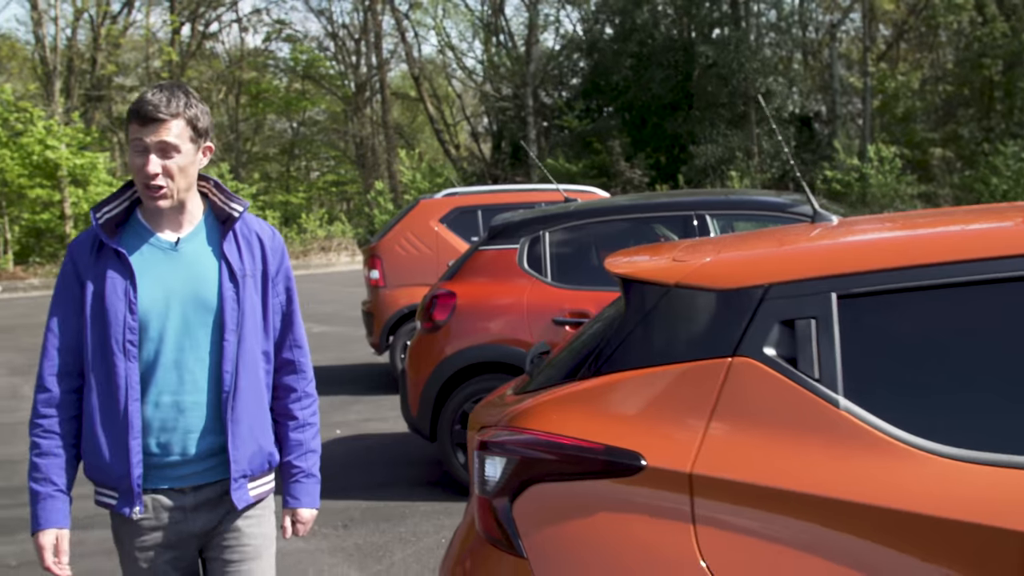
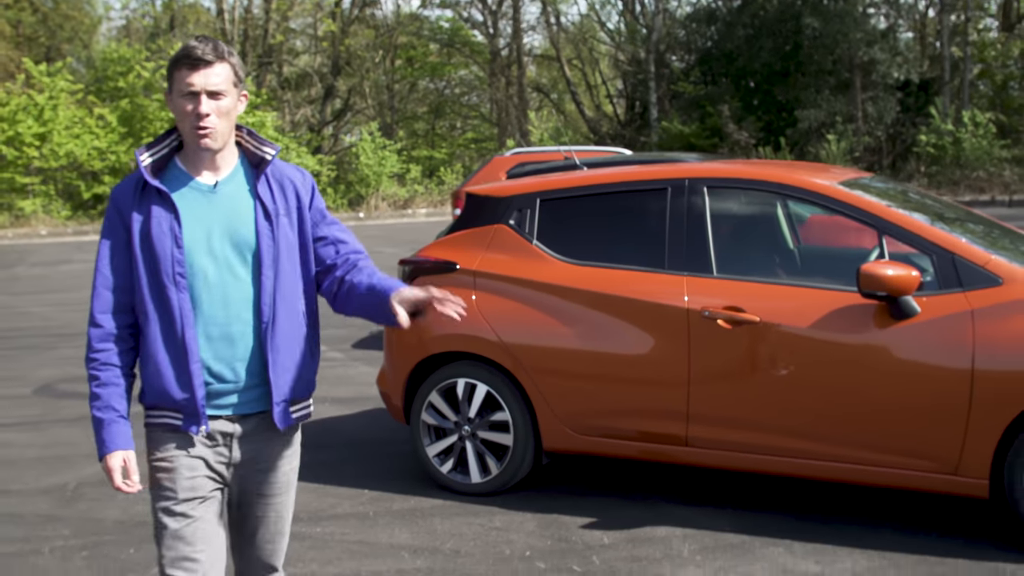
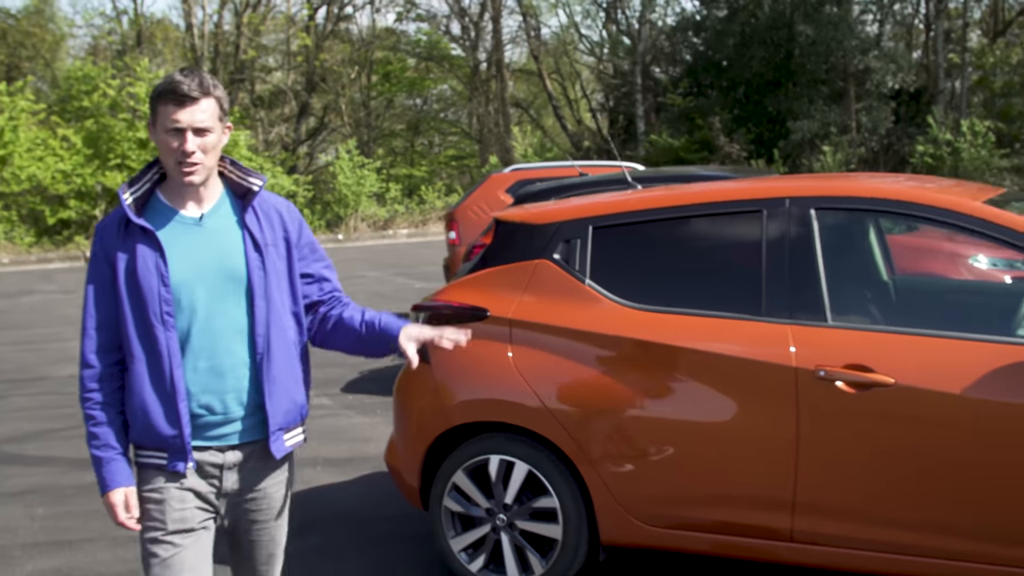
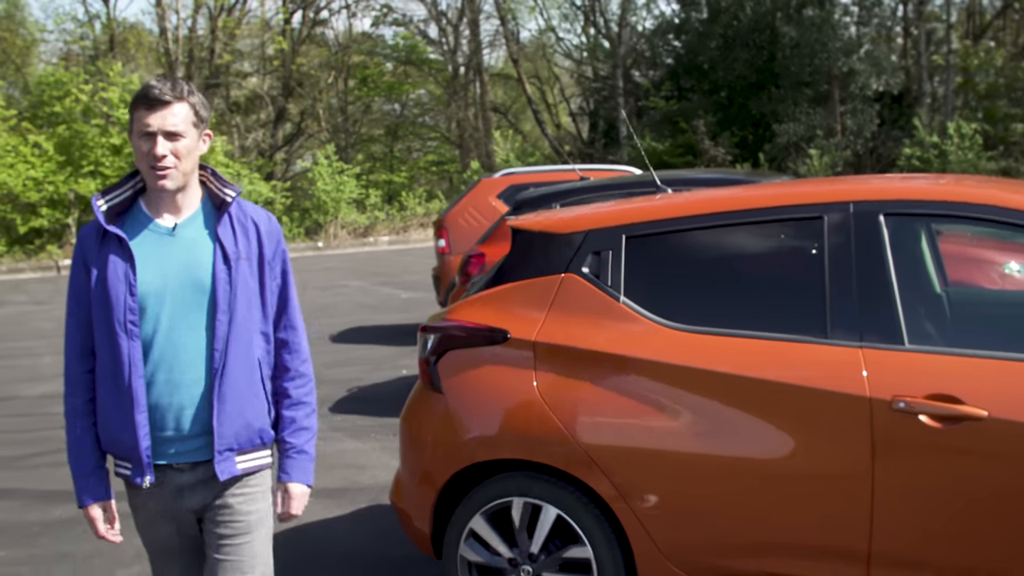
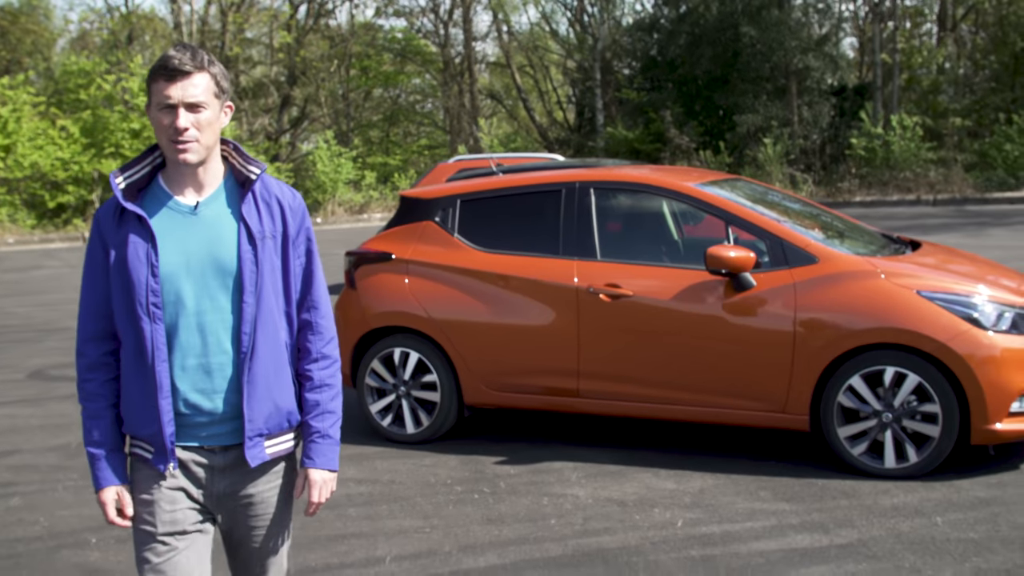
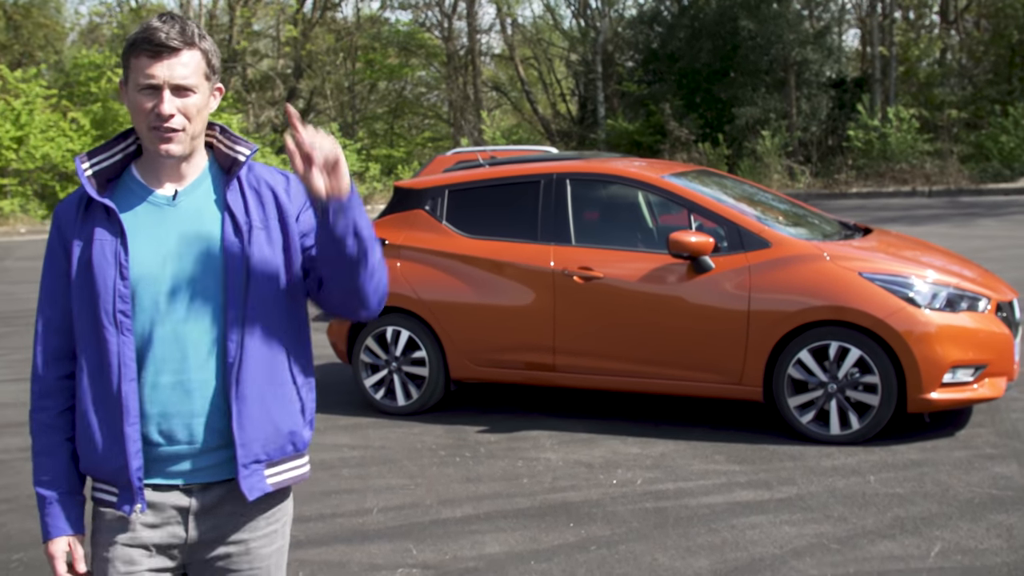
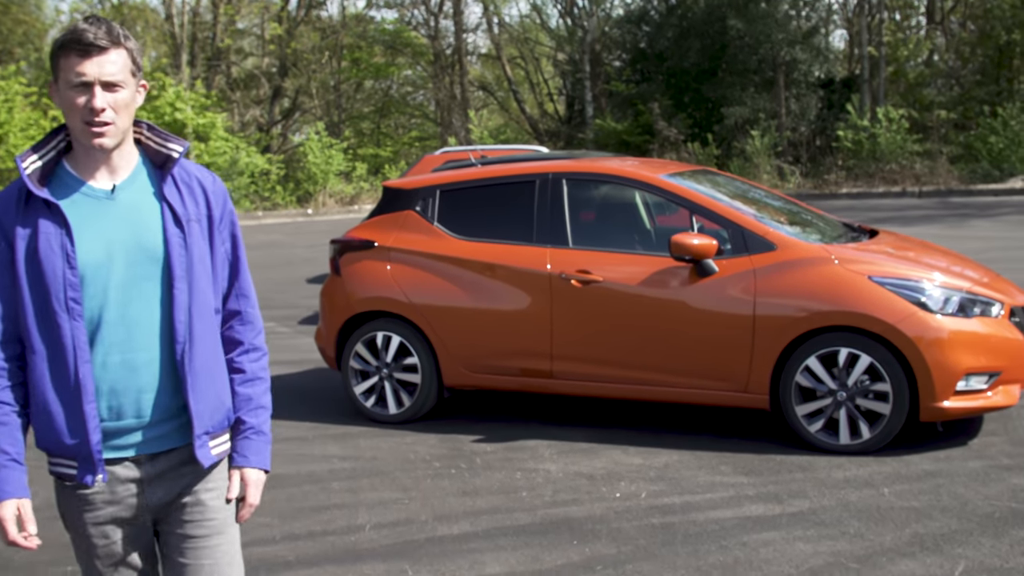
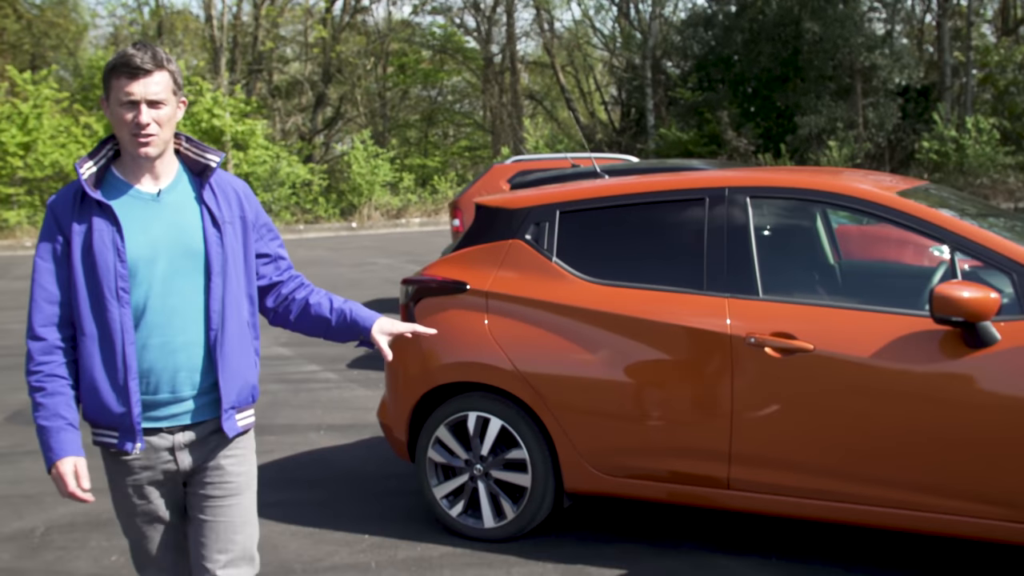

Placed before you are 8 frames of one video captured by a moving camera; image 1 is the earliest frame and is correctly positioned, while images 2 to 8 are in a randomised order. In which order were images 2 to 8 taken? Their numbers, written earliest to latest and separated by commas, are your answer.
4, 3, 8, 2, 5, 7, 6
